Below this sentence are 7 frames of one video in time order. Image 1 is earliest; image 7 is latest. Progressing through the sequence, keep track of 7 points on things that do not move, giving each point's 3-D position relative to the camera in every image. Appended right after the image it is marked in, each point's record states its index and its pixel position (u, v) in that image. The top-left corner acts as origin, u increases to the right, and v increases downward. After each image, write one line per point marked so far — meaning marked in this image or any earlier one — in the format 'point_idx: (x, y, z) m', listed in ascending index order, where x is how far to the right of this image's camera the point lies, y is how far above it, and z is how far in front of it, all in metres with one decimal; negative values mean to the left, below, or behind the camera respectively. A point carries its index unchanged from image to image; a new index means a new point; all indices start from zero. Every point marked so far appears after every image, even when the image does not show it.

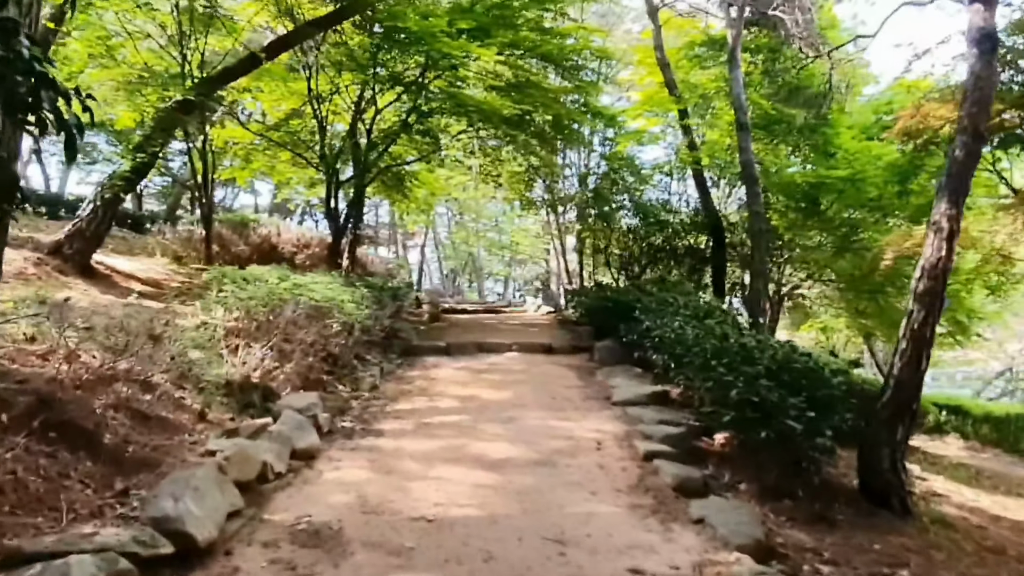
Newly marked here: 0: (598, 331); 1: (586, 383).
0: (+0.8, -0.4, +7.4) m
1: (+0.5, -0.7, +5.7) m
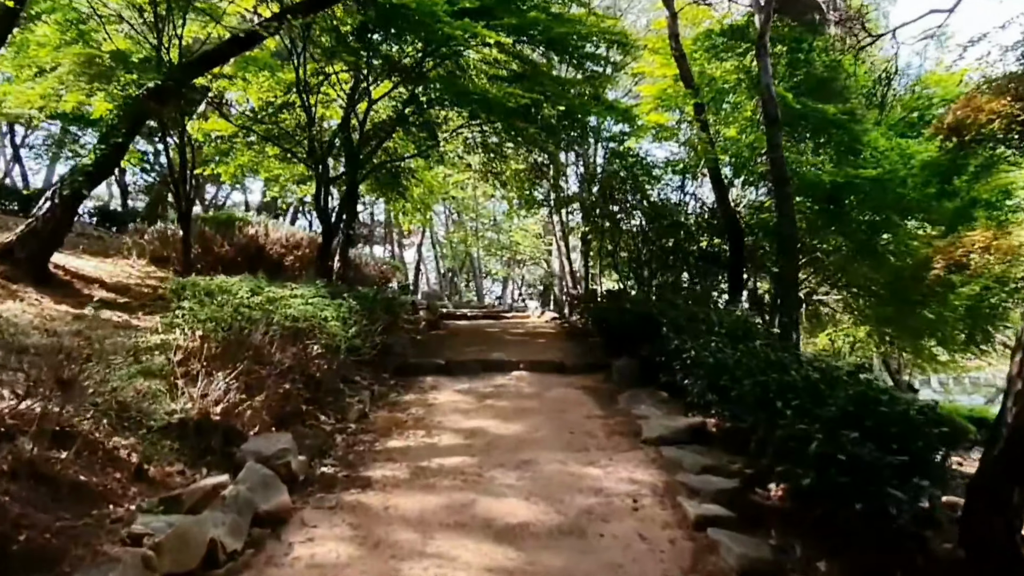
0: (+0.9, -0.5, +6.6) m
1: (+0.6, -0.8, +5.0) m
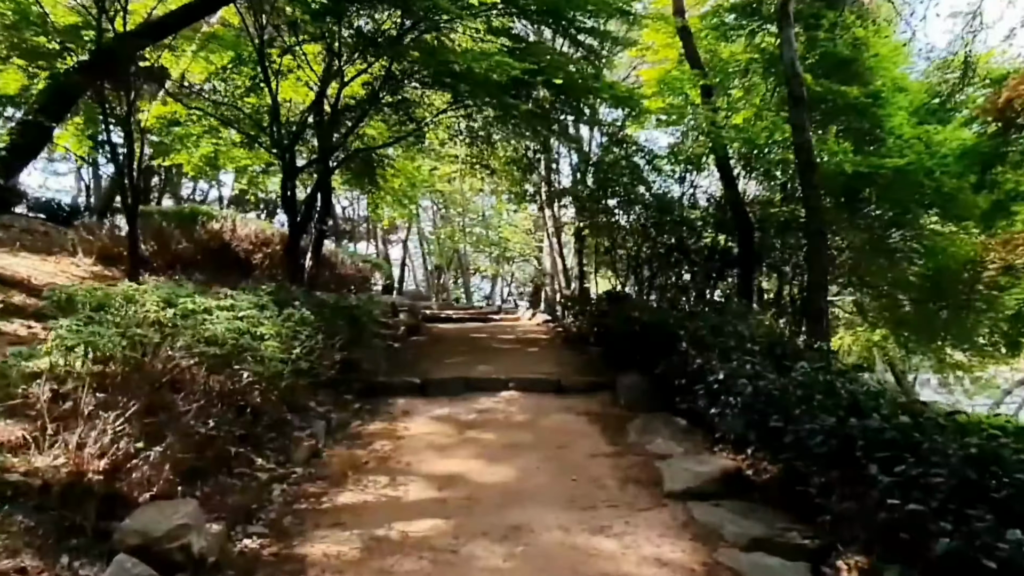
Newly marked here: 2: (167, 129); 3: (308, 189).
0: (+0.8, -0.5, +5.7) m
1: (+0.5, -0.8, +4.1) m
2: (-4.2, +1.9, +9.5) m
3: (-2.5, +1.2, +9.5) m
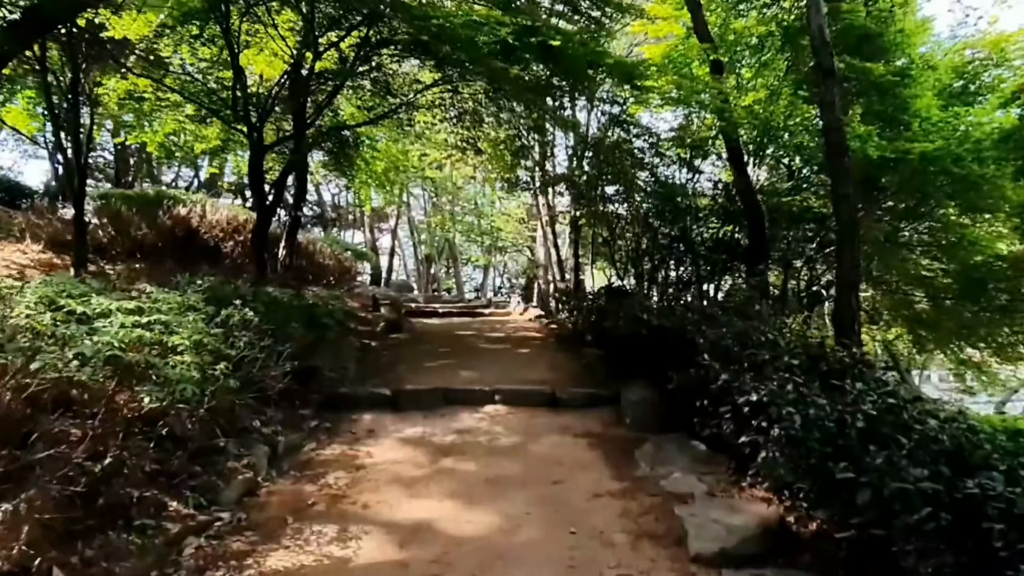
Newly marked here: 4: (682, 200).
0: (+0.7, -0.5, +5.0) m
1: (+0.5, -0.8, +3.3) m
2: (-4.3, +2.0, +8.7) m
3: (-2.6, +1.3, +8.7) m
4: (+1.8, +0.9, +8.4) m
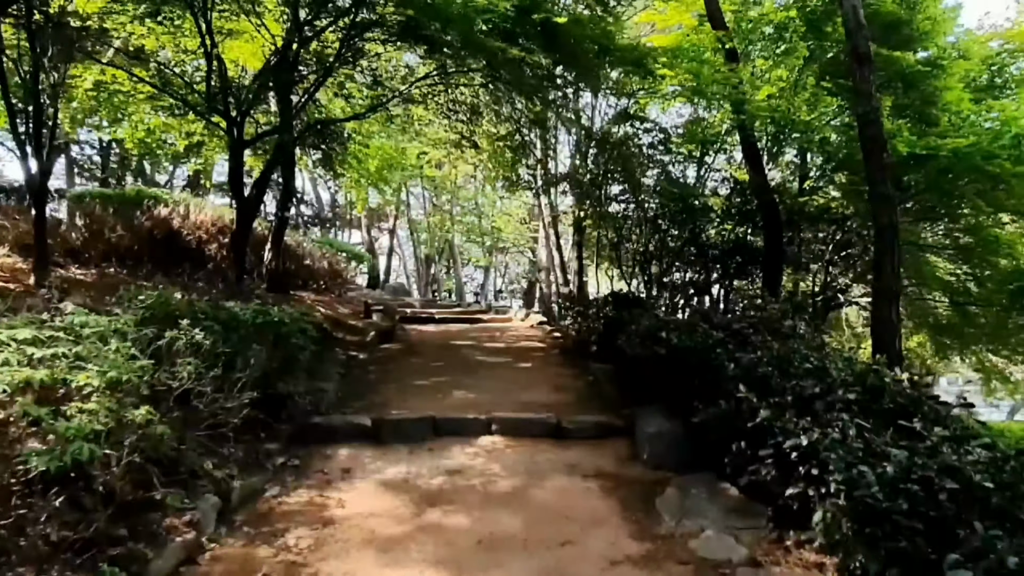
0: (+0.7, -0.6, +4.4) m
1: (+0.5, -0.9, +2.7) m
2: (-4.3, +2.0, +8.1) m
3: (-2.6, +1.2, +8.2) m
4: (+1.8, +0.9, +7.8) m
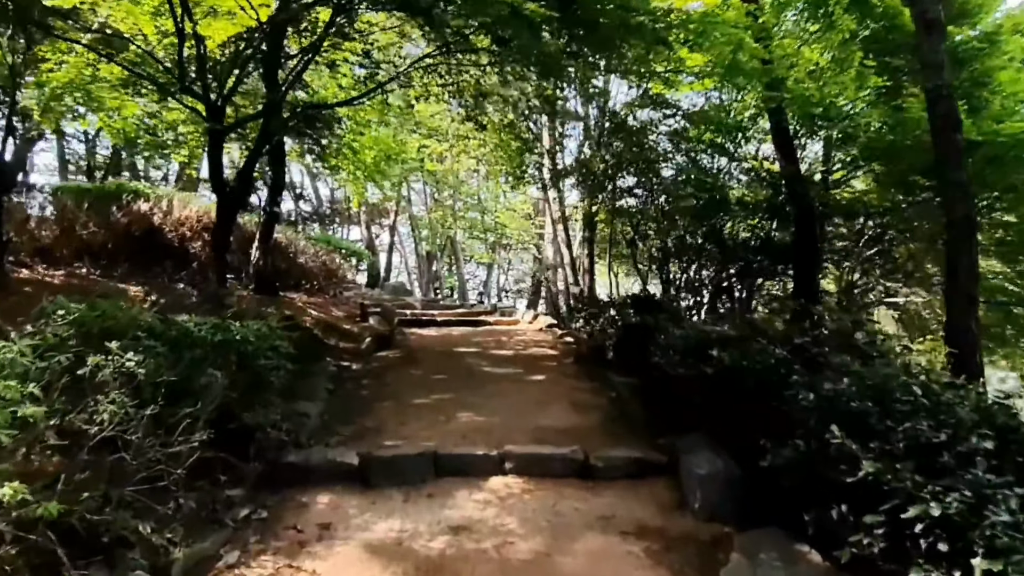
0: (+0.8, -0.6, +3.7) m
1: (+0.5, -0.9, +2.1) m
2: (-4.2, +1.9, +7.4) m
3: (-2.5, +1.2, +7.5) m
4: (+1.9, +0.9, +7.1) m
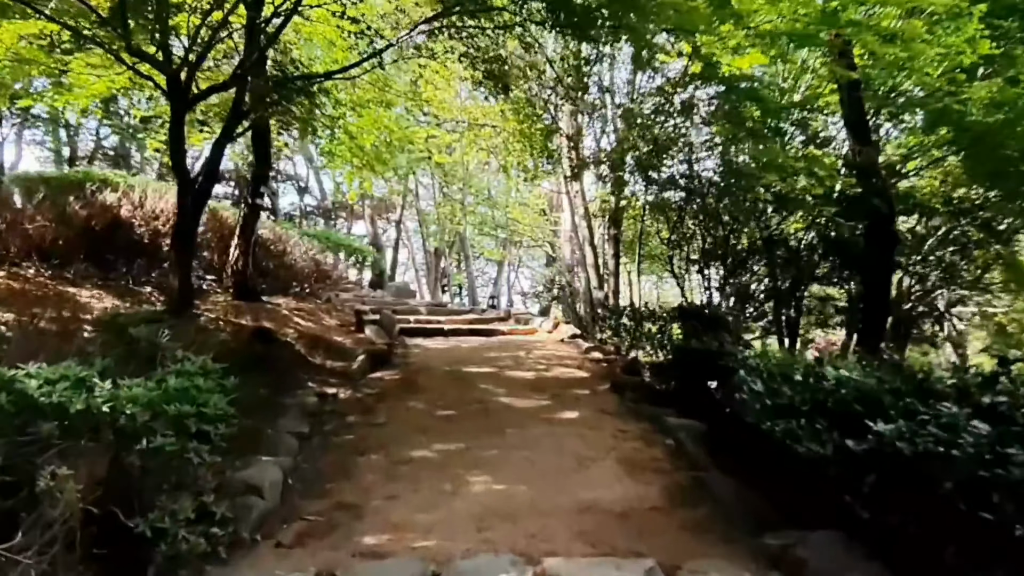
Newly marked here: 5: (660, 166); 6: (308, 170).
0: (+0.9, -0.7, +2.5) m
1: (+0.6, -1.0, +0.9) m
2: (-4.0, +1.9, +6.3) m
3: (-2.3, +1.2, +6.4) m
4: (+2.1, +0.8, +6.0) m
5: (+1.3, +1.0, +6.5) m
6: (-4.1, +2.3, +15.7) m
